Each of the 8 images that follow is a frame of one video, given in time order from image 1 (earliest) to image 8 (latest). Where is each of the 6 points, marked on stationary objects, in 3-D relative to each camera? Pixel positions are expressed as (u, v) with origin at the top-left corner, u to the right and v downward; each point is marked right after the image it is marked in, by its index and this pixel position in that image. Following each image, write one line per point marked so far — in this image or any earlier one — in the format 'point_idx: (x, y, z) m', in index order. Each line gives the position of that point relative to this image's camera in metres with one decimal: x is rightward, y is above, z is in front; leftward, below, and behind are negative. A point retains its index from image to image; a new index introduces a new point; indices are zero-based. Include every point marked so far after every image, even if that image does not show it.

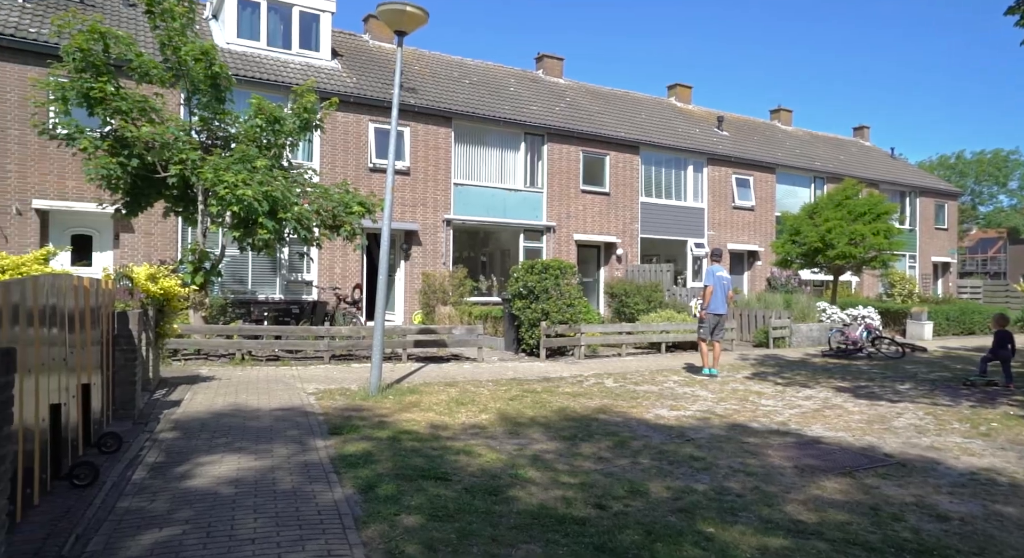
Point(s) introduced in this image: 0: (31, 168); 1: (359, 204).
0: (-10.4, +2.4, +15.4) m
1: (-2.9, +1.4, +13.4) m
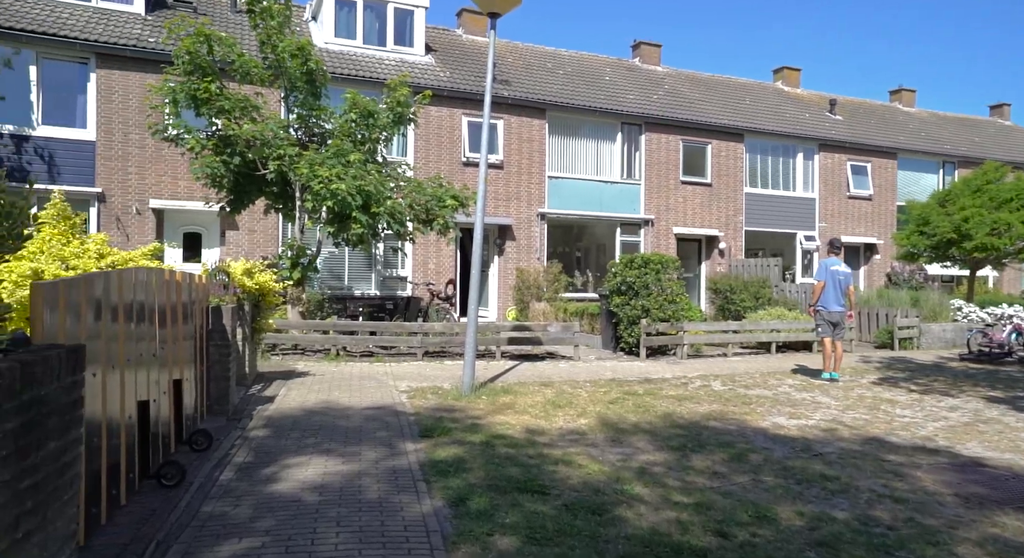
0: (-8.3, +2.5, +16.1) m
1: (-1.1, +1.5, +13.2) m
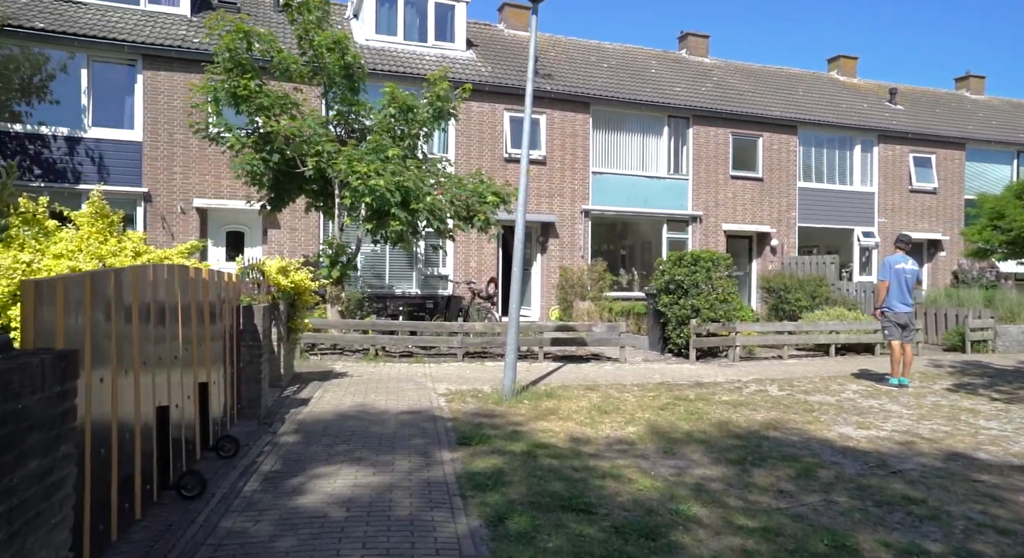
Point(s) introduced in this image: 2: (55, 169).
0: (-7.3, +2.5, +16.2) m
1: (-0.3, +1.5, +12.8) m
2: (-9.9, +2.4, +15.2) m
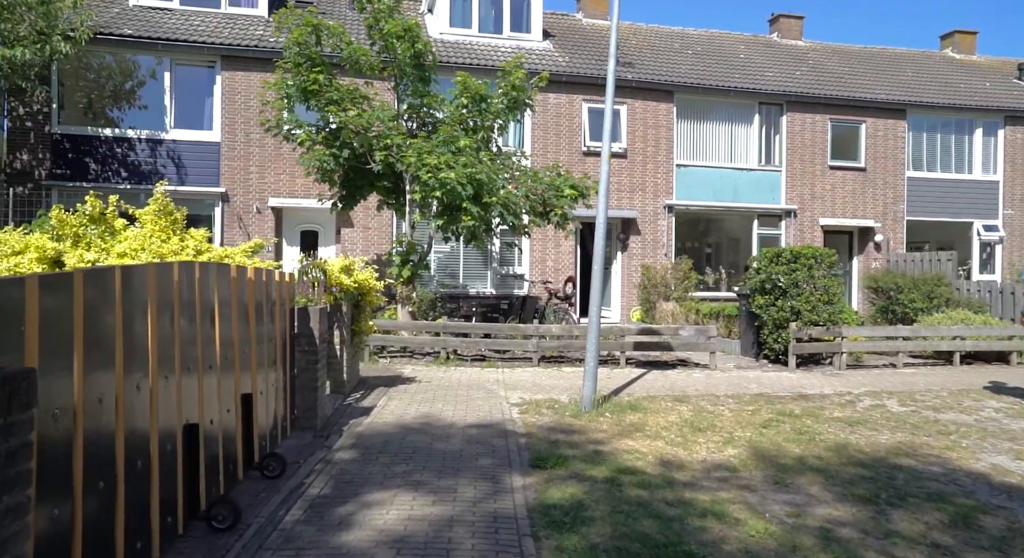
0: (-5.6, +2.5, +16.1) m
1: (+1.0, +1.6, +12.0) m
2: (-8.2, +2.4, +15.5) m
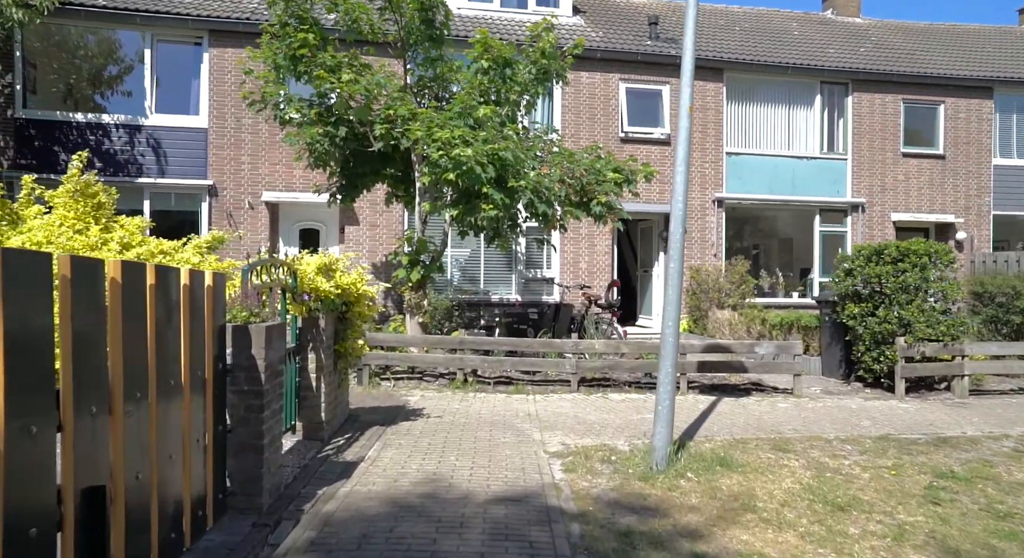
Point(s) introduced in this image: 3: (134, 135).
0: (-5.0, +2.4, +14.2) m
1: (+1.4, +1.5, +9.9) m
2: (-7.7, +2.3, +13.6) m
3: (-7.4, +2.8, +13.7) m
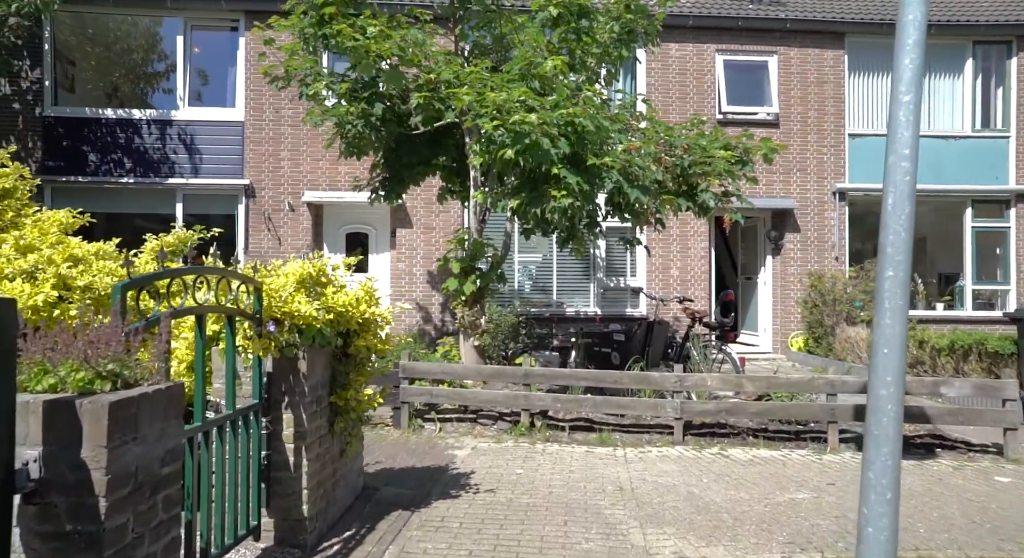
0: (-3.7, +2.2, +12.5) m
1: (+2.3, +1.4, +7.5) m
2: (-6.4, +2.1, +12.2) m
3: (-6.0, +2.6, +12.3) m
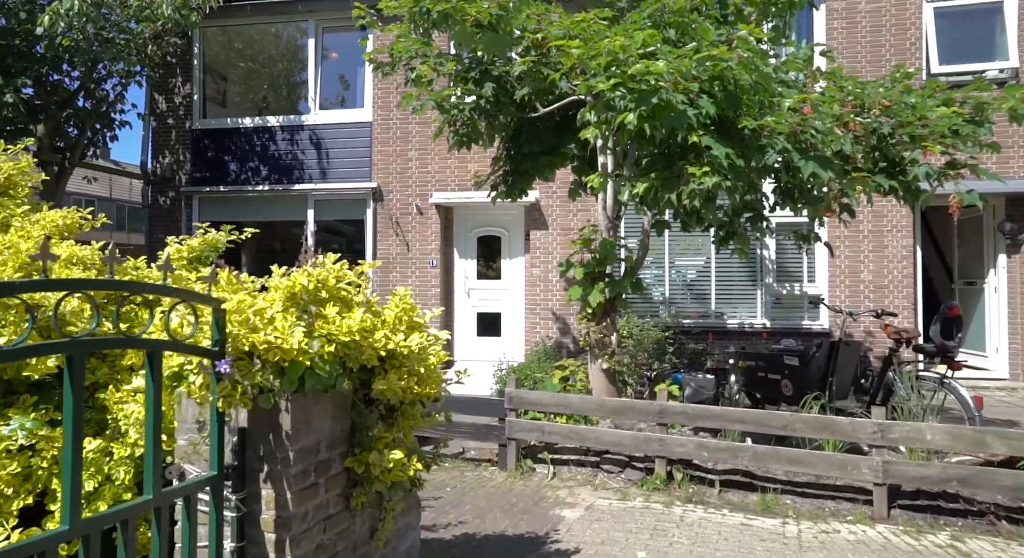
0: (-1.3, +2.1, +11.6) m
1: (+3.3, +1.3, +5.4) m
2: (-4.0, +1.9, +12.0) m
3: (-3.7, +2.4, +12.0) m
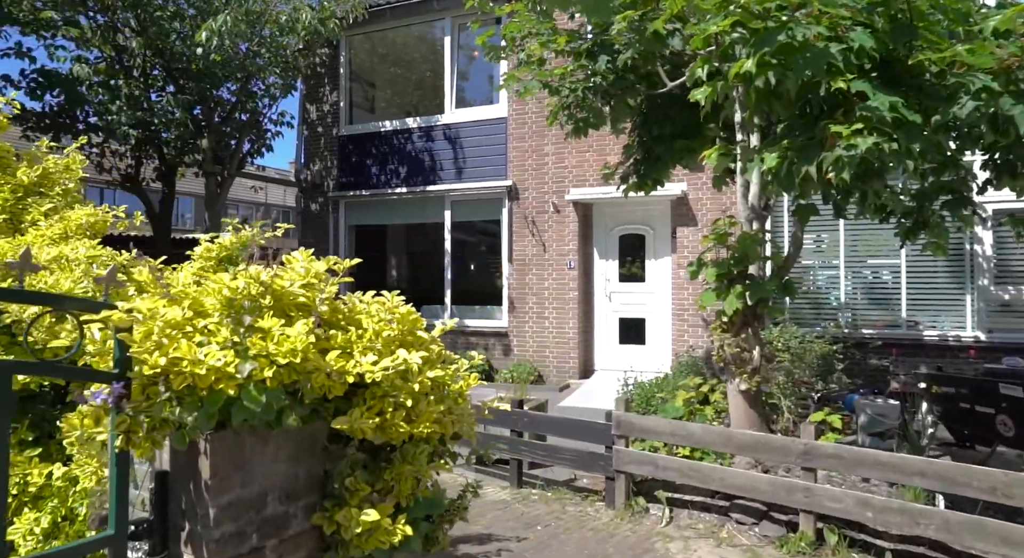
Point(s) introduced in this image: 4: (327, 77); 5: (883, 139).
0: (+0.9, +2.0, +10.9) m
1: (+3.9, +1.3, +3.7) m
2: (-1.6, +1.9, +11.9) m
3: (-1.3, +2.4, +11.8) m
4: (-3.3, +3.7, +12.8) m
5: (+1.9, +0.7, +3.6) m
